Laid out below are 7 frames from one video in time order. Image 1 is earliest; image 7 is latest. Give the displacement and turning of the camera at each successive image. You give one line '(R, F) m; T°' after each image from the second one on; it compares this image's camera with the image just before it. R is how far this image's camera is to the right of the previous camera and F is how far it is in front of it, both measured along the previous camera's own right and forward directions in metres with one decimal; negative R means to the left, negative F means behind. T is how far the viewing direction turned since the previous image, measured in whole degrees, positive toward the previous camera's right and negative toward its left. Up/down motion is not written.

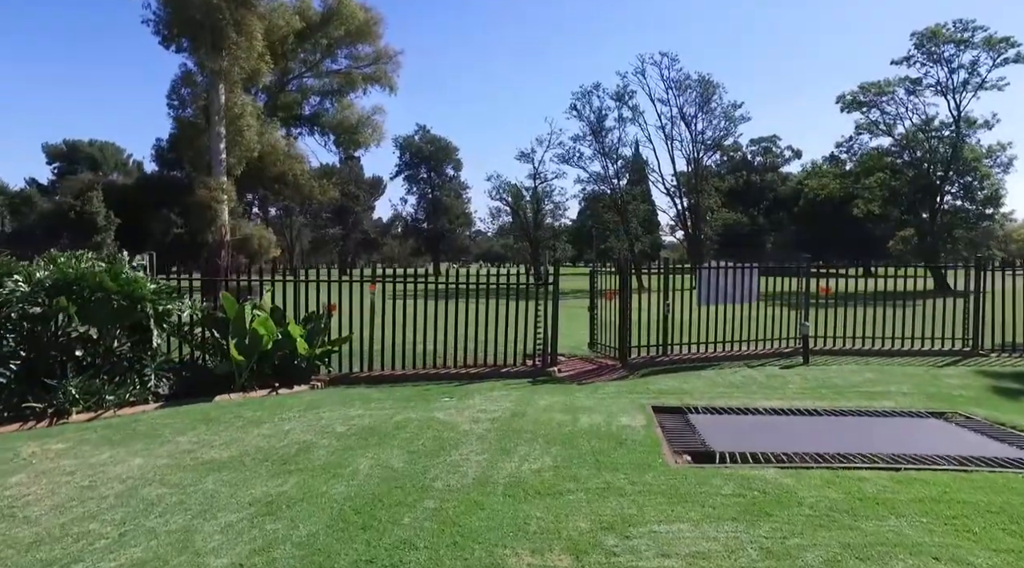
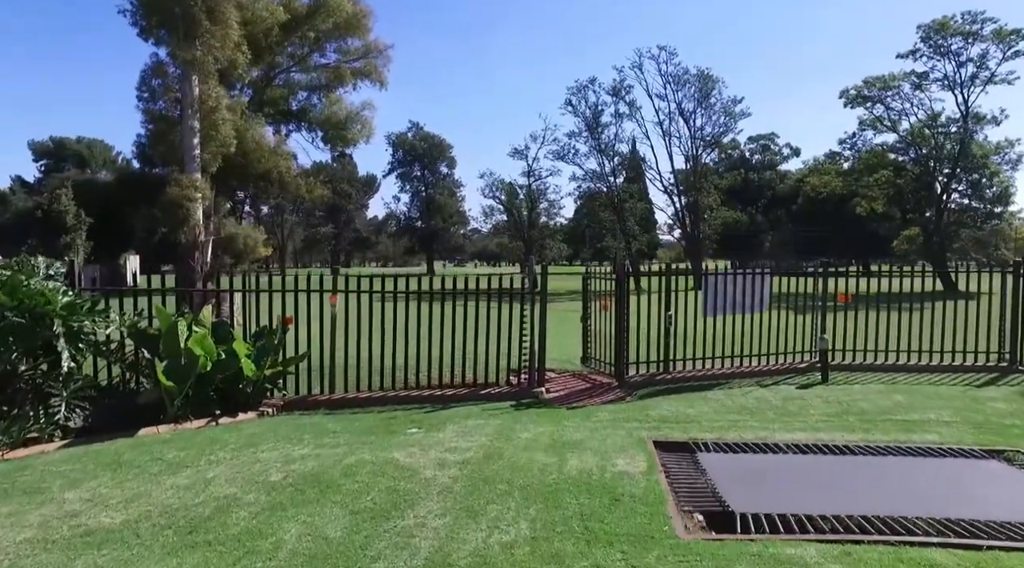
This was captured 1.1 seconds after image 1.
(+0.2, +1.3) m; 0°
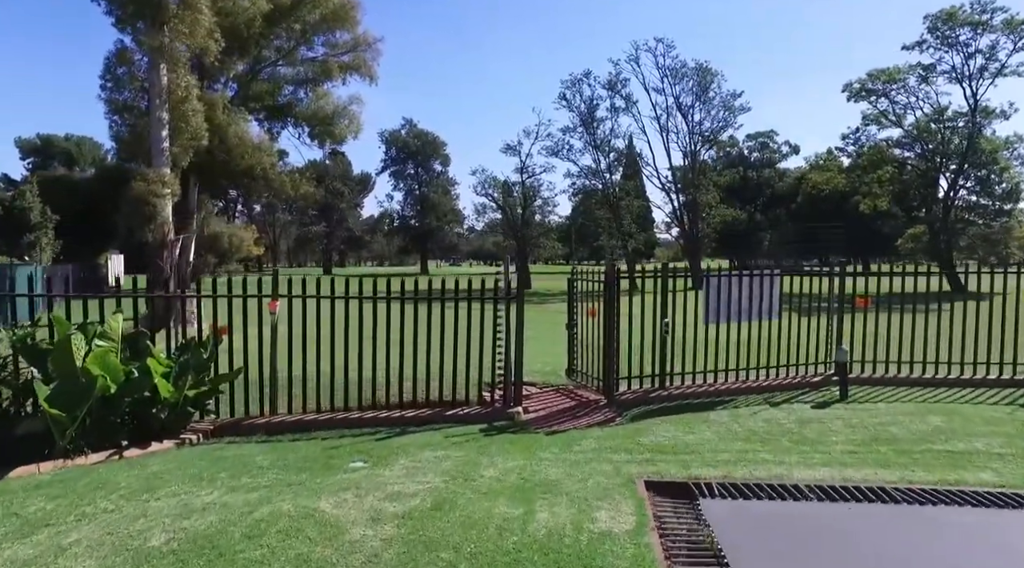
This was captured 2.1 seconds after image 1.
(+0.3, +1.3) m; 0°
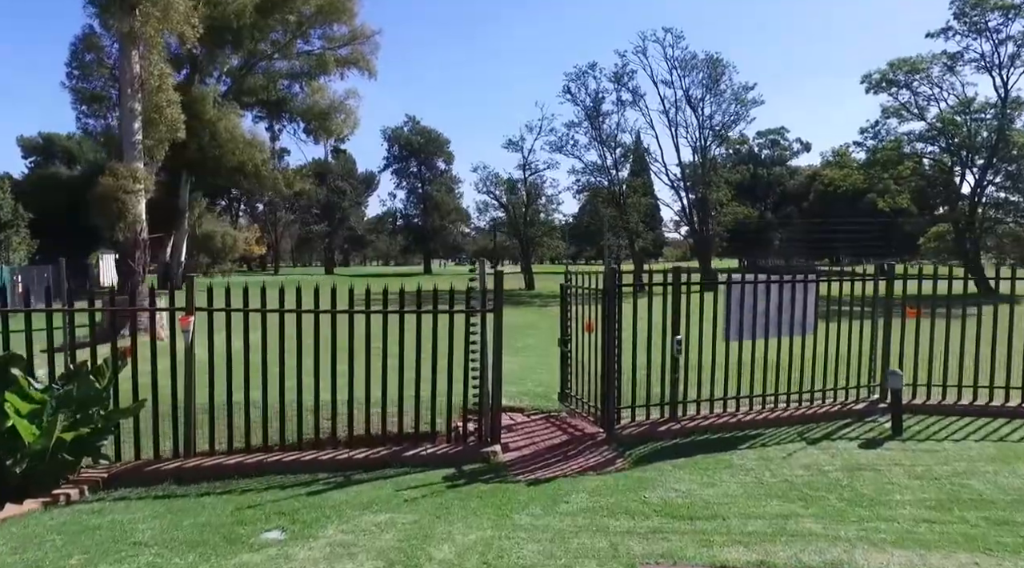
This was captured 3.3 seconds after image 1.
(+0.3, +1.6) m; -1°
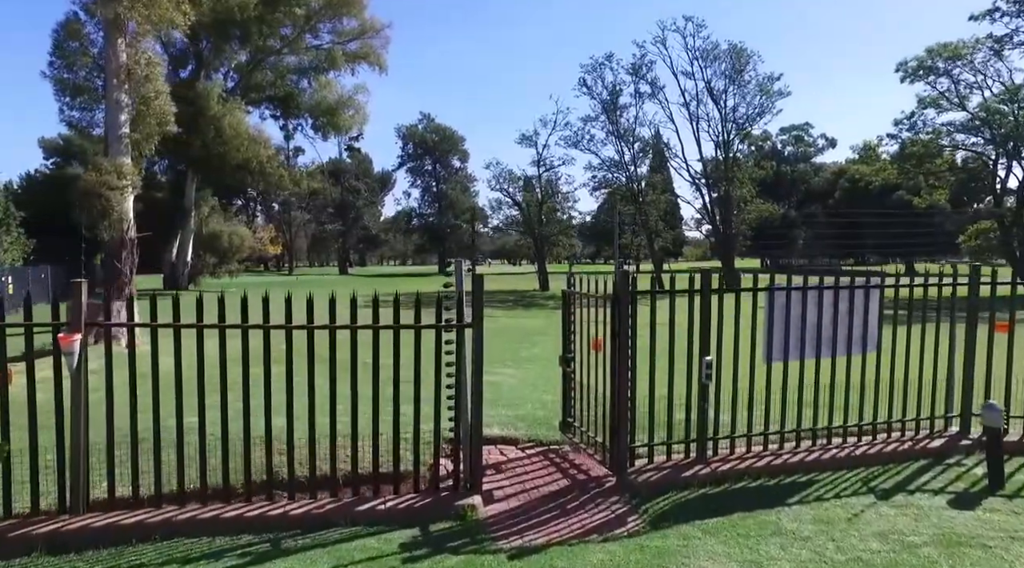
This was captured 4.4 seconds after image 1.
(+0.2, +1.5) m; -1°
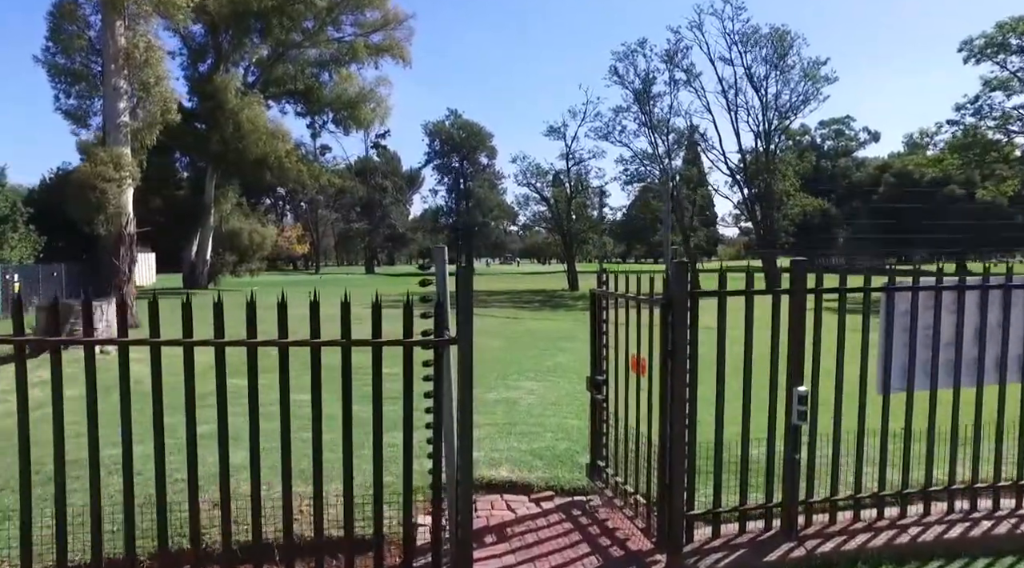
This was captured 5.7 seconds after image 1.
(+0.1, +1.8) m; -2°
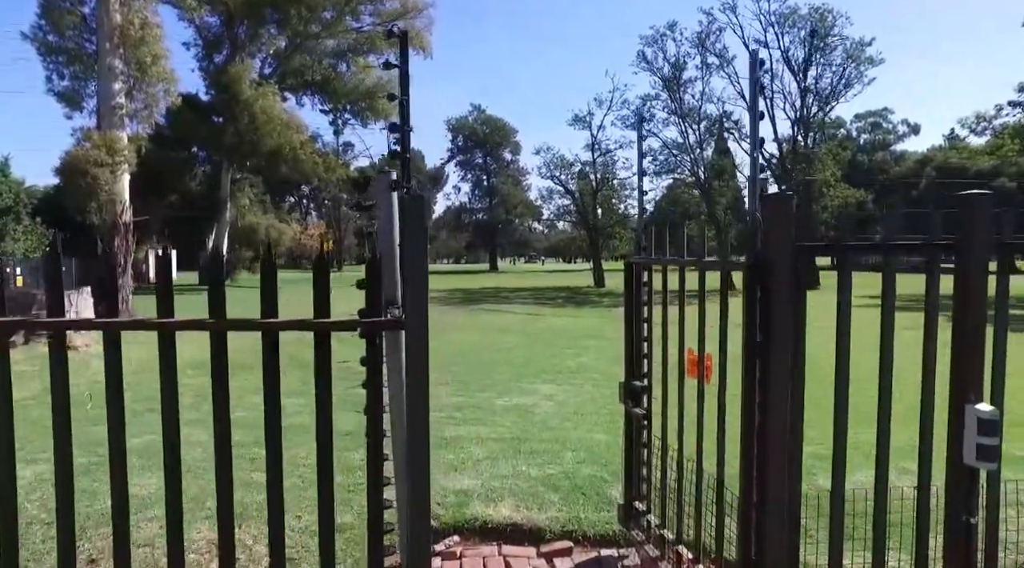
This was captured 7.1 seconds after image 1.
(+0.1, +1.6) m; -2°
